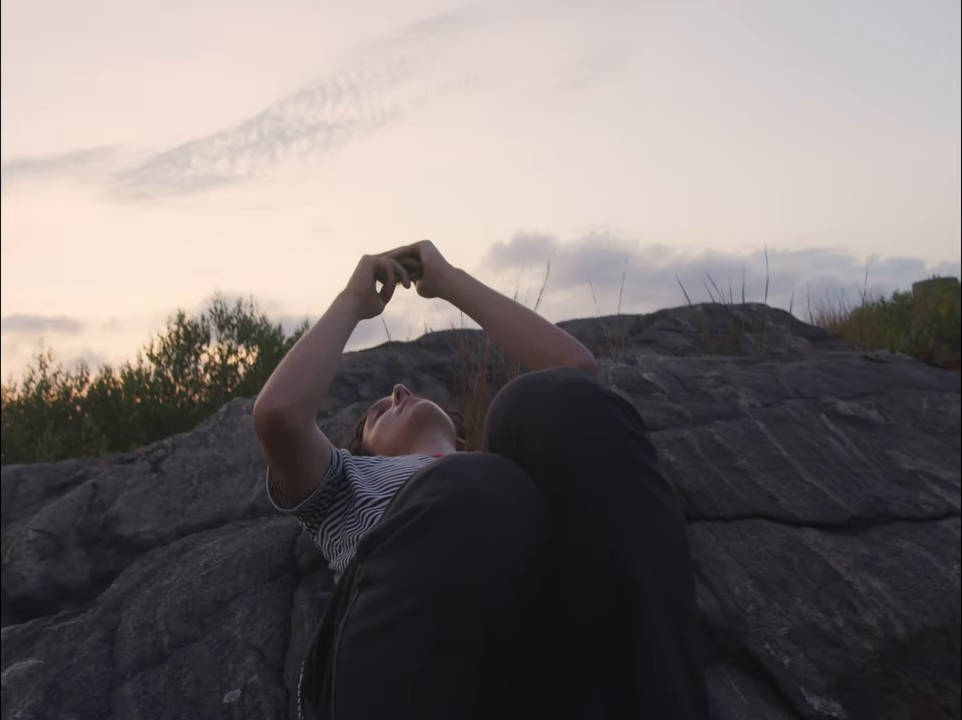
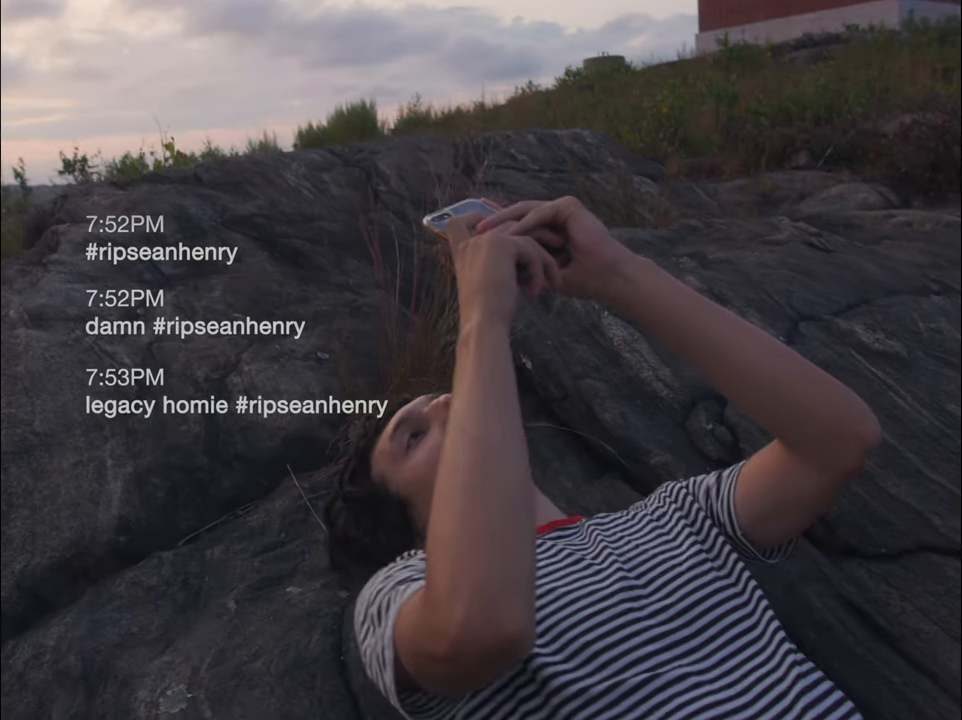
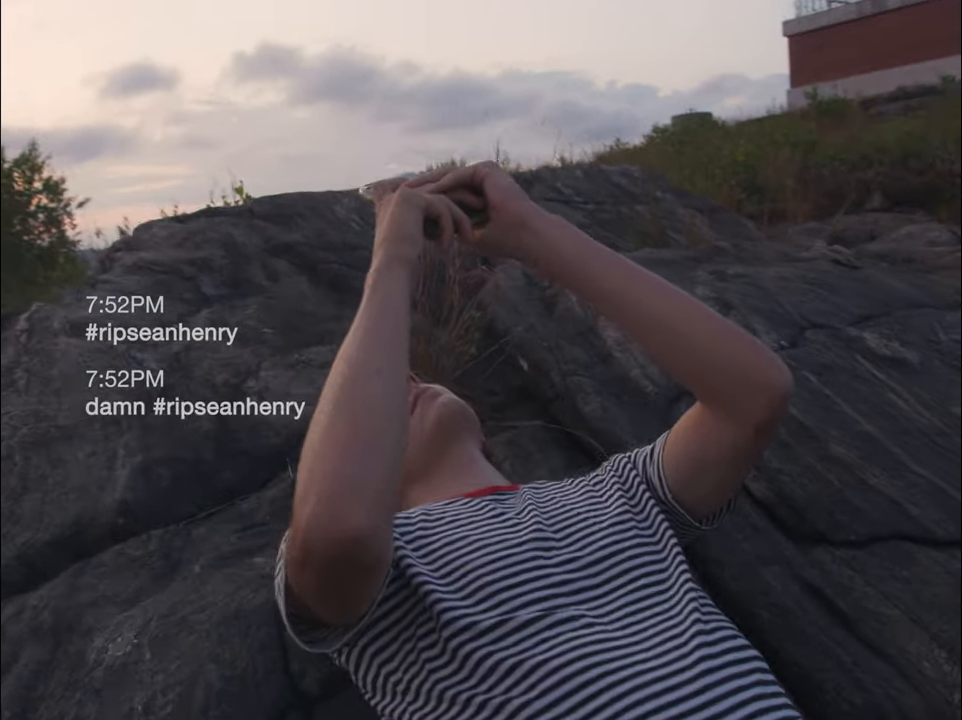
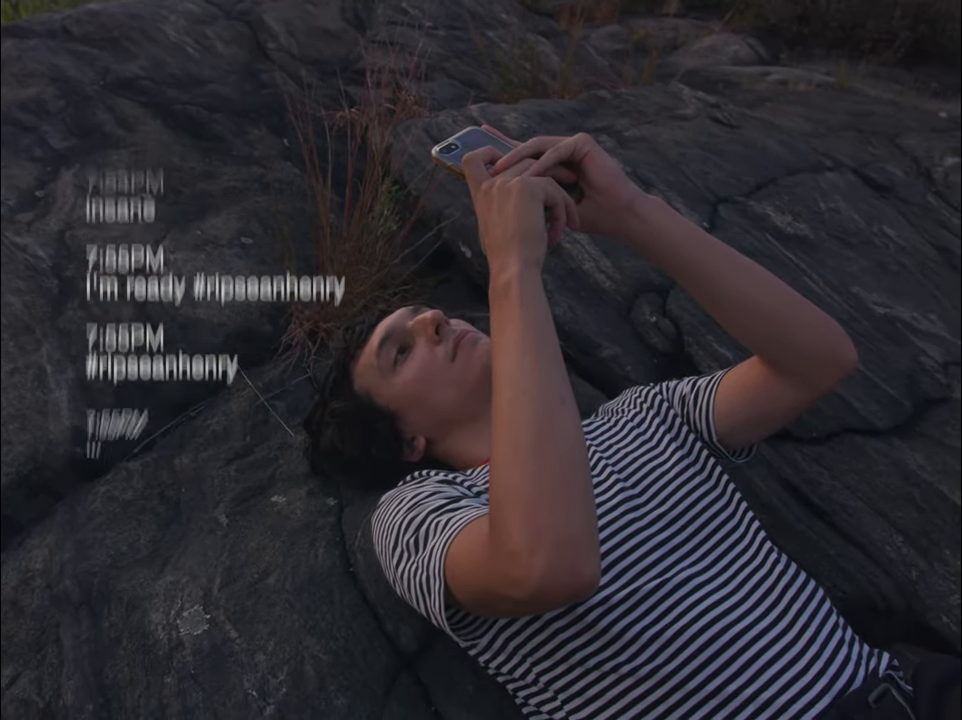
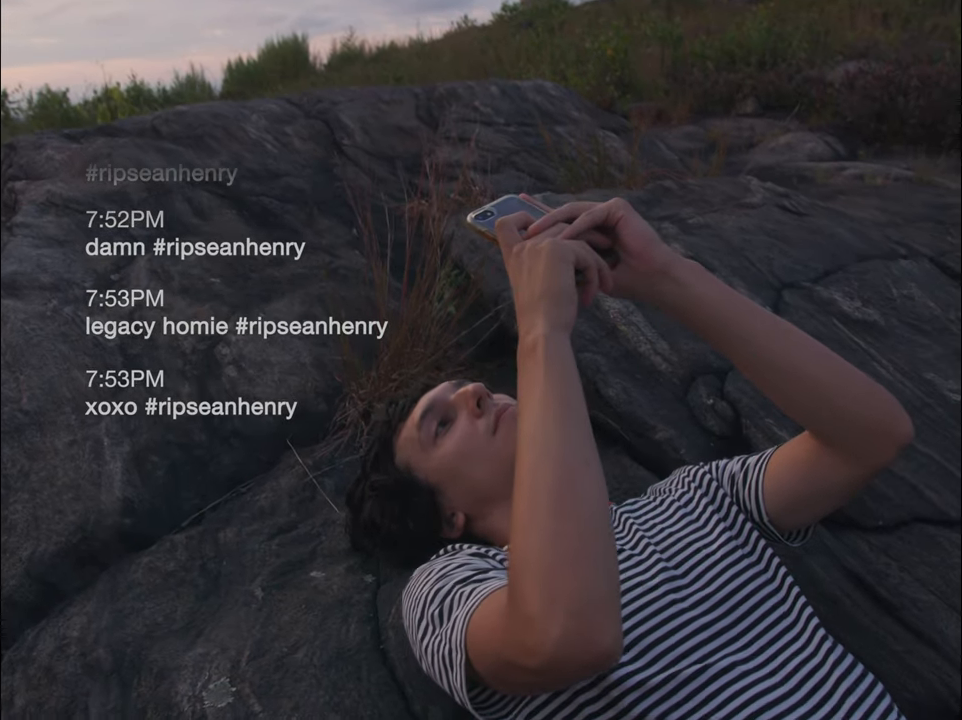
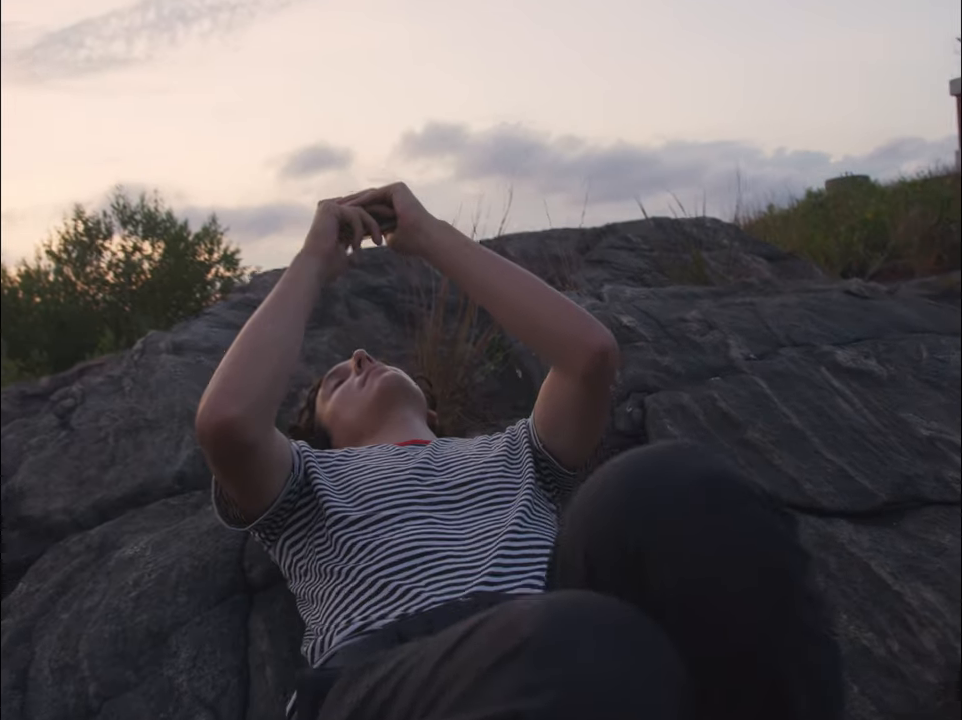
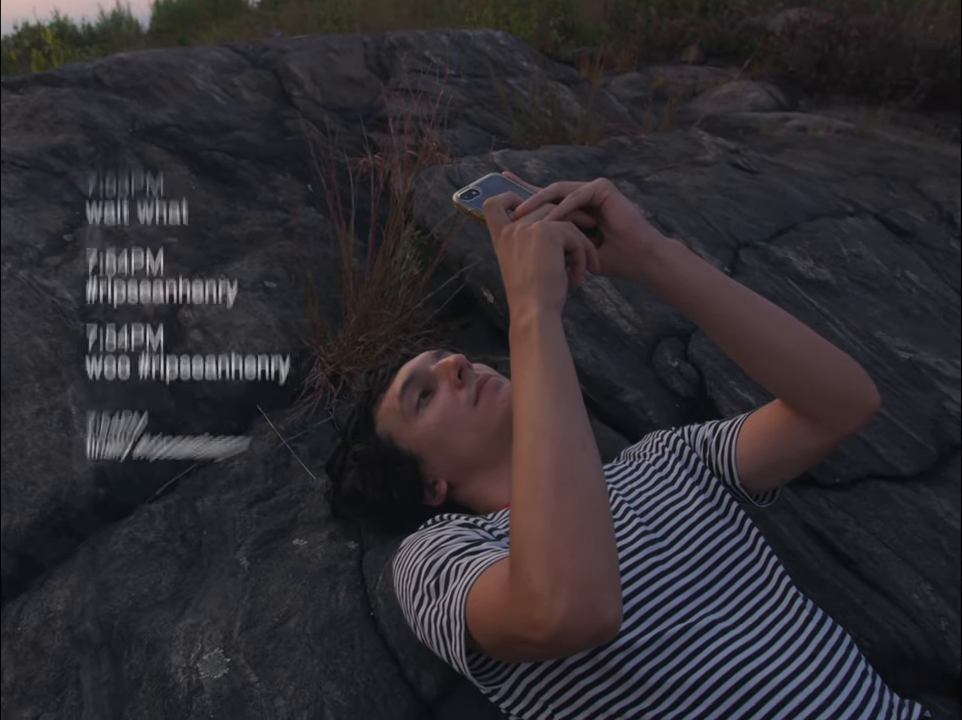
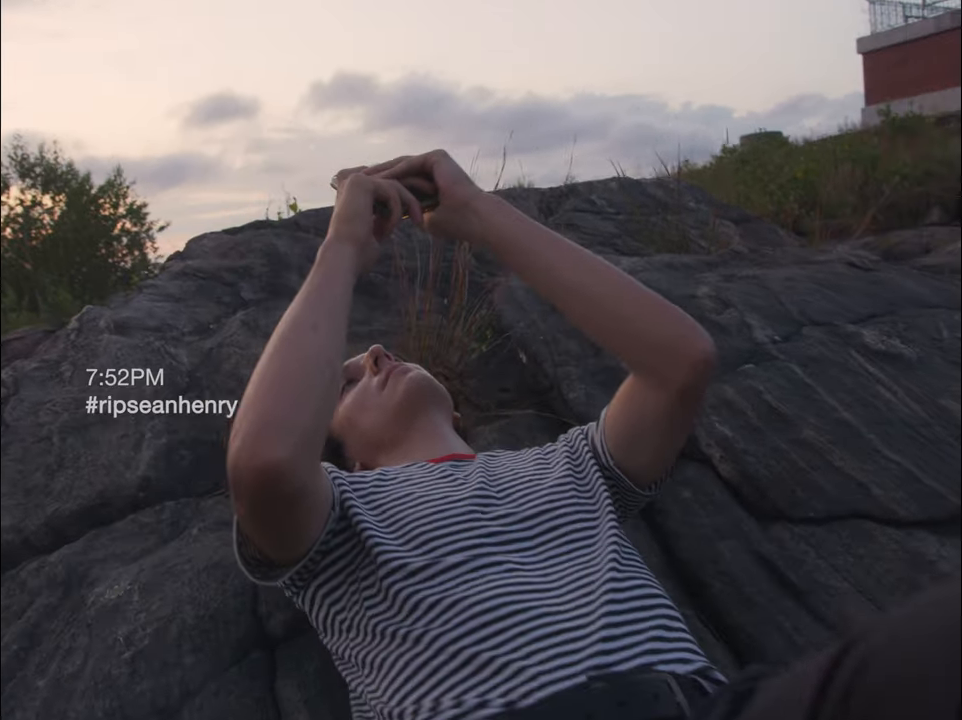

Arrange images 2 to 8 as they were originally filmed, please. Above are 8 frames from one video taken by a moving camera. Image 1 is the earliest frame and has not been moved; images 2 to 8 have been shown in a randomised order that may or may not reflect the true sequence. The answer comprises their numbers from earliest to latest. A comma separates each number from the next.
6, 8, 3, 2, 5, 7, 4
